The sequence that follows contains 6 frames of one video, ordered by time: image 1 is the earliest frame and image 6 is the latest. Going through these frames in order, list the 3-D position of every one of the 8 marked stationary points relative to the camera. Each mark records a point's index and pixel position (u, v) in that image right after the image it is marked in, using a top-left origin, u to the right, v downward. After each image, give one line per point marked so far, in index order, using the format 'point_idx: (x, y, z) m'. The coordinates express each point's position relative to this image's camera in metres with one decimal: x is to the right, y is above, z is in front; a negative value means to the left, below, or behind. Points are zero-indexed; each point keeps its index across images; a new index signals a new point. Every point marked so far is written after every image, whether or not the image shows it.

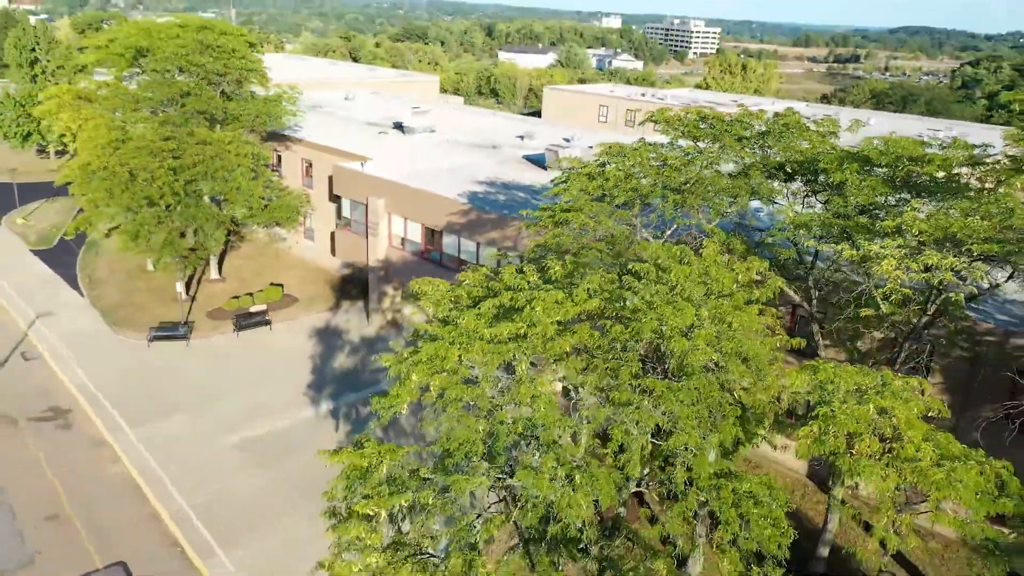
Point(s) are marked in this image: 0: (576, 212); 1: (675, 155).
0: (+1.2, +1.3, +14.6) m
1: (+3.3, +2.6, +15.8) m
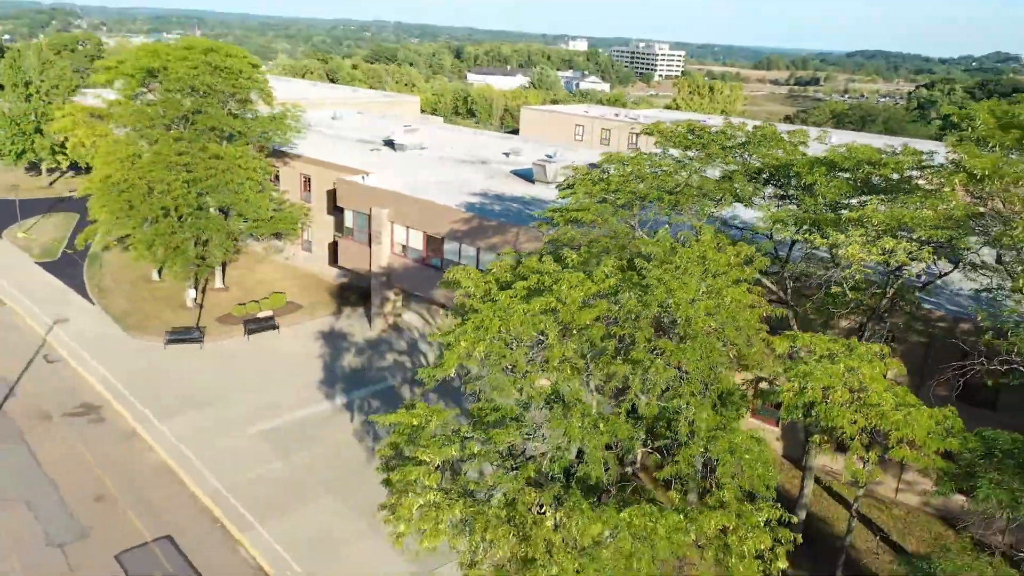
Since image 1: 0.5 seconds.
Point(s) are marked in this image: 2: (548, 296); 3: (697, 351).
0: (+1.5, +1.5, +16.7) m
1: (+3.5, +2.8, +18.1) m
2: (+0.6, -0.1, +13.3) m
3: (+2.8, -0.9, +12.3) m
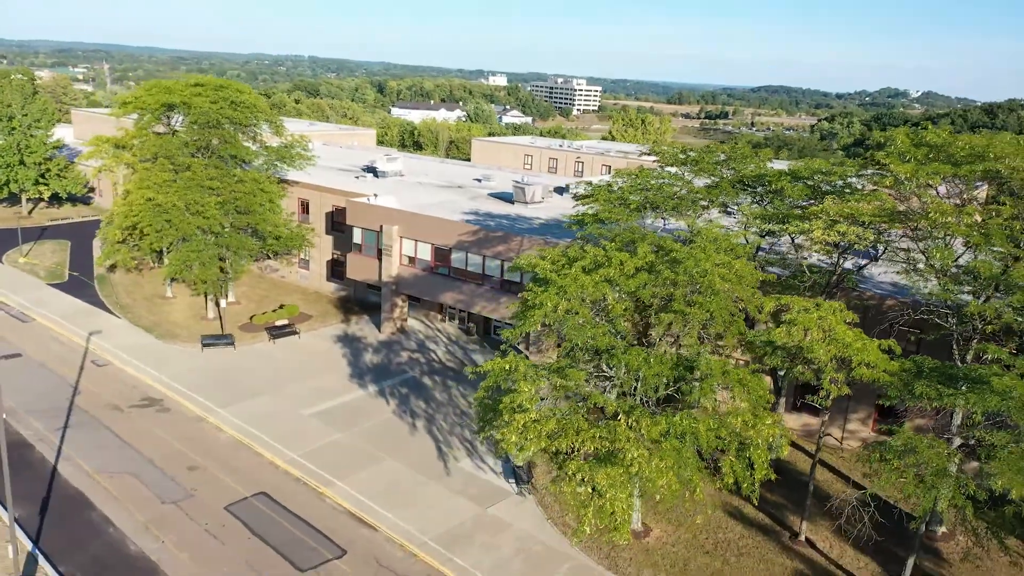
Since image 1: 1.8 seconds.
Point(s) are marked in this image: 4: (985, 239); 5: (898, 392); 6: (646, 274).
0: (+2.6, +1.9, +21.5) m
1: (+4.4, +3.2, +23.0) m
2: (+2.0, +0.4, +17.9) m
3: (+4.3, -0.3, +17.1) m
4: (+10.3, +1.1, +17.7) m
5: (+8.1, -2.2, +17.1) m
6: (+3.0, +0.3, +17.9) m
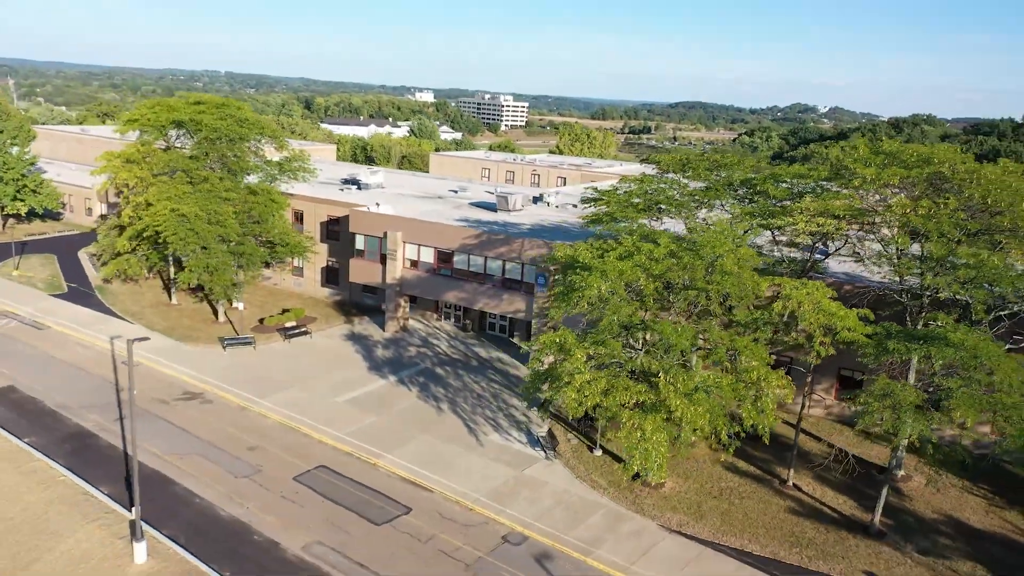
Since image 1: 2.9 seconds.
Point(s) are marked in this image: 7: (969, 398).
0: (+3.4, +2.3, +25.1) m
1: (+5.0, +3.5, +26.9) m
2: (+3.1, +0.8, +21.5) m
3: (+5.6, +0.1, +20.9) m
4: (+11.4, +1.6, +22.0) m
5: (+9.4, -1.6, +21.2) m
6: (+4.2, +0.7, +21.6) m
7: (+11.1, -2.6, +19.8) m
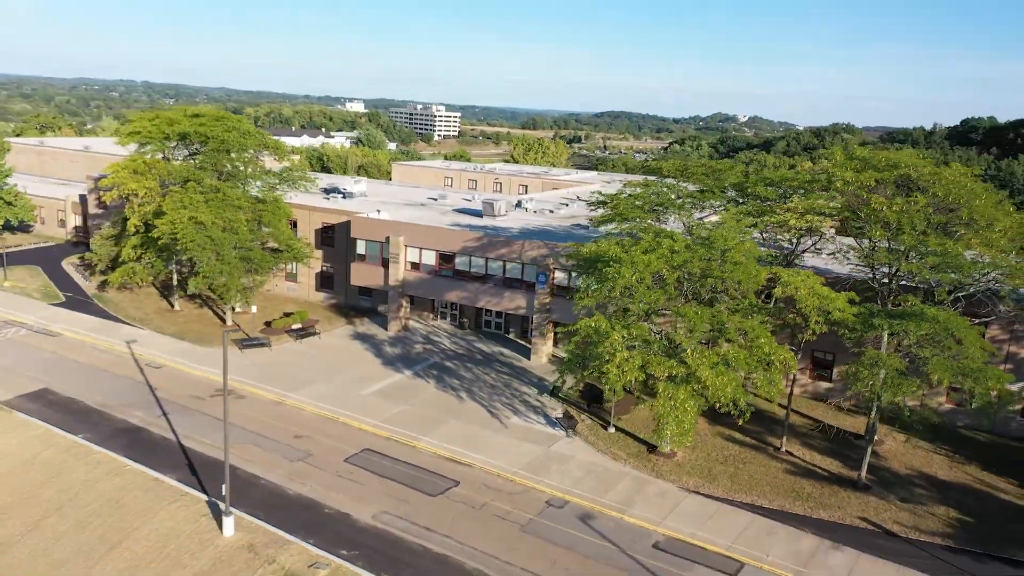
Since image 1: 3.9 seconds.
0: (+4.1, +2.5, +28.2) m
1: (+5.6, +3.8, +30.1) m
2: (+4.2, +1.1, +24.6) m
3: (+6.7, +0.5, +24.2) m
4: (+12.4, +2.1, +25.8) m
5: (+10.5, -1.2, +24.7) m
6: (+5.2, +1.0, +24.7) m
7: (+12.4, -2.2, +23.5) m
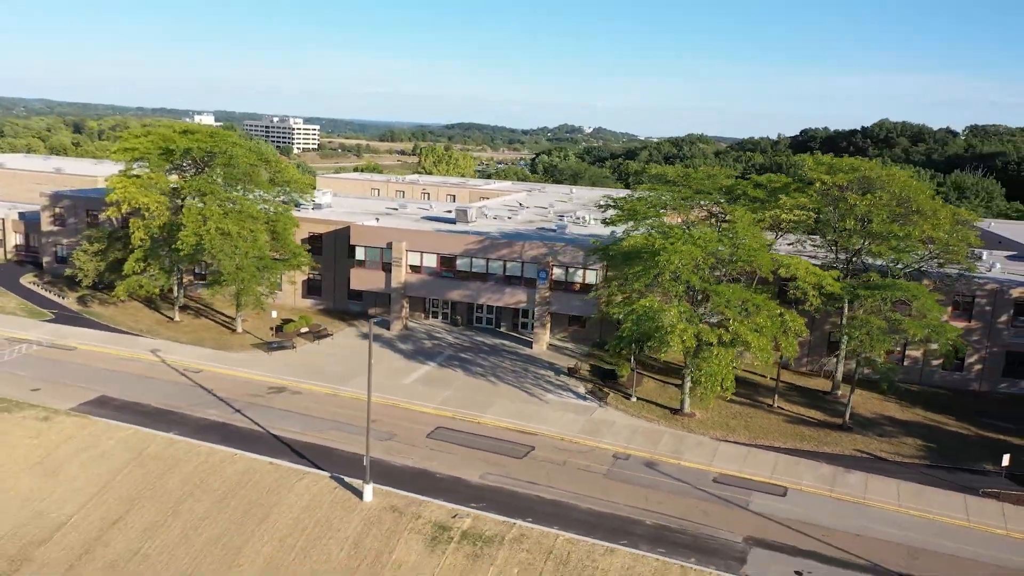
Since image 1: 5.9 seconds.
0: (+5.6, +3.0, +33.2) m
1: (+6.6, +4.3, +35.4) m
2: (+6.3, +1.6, +29.7) m
3: (+8.9, +1.1, +29.7) m
4: (+14.2, +2.9, +32.3) m
5: (+12.6, -0.4, +30.9) m
6: (+7.3, +1.6, +29.9) m
7: (+14.7, -1.3, +30.0) m
